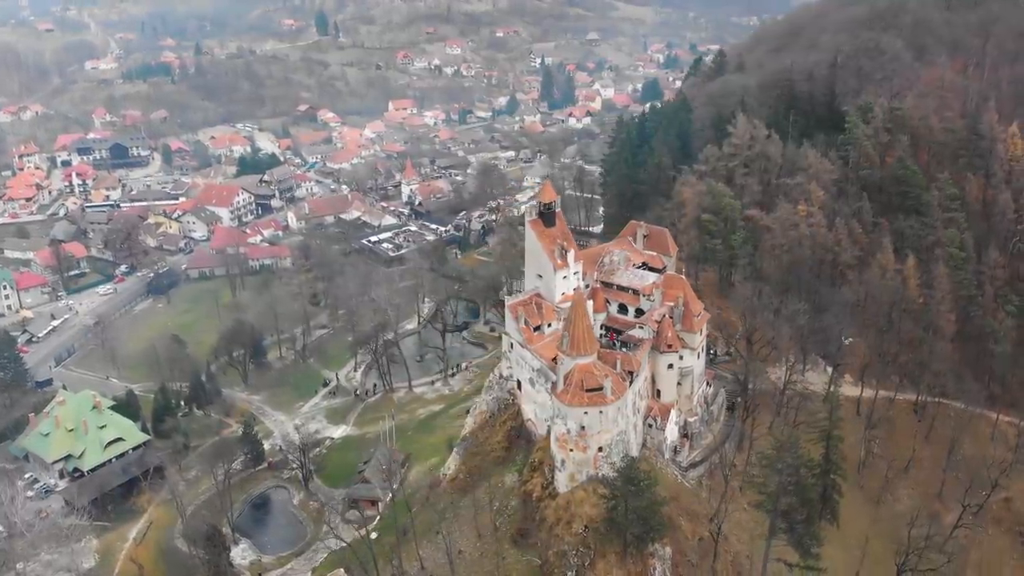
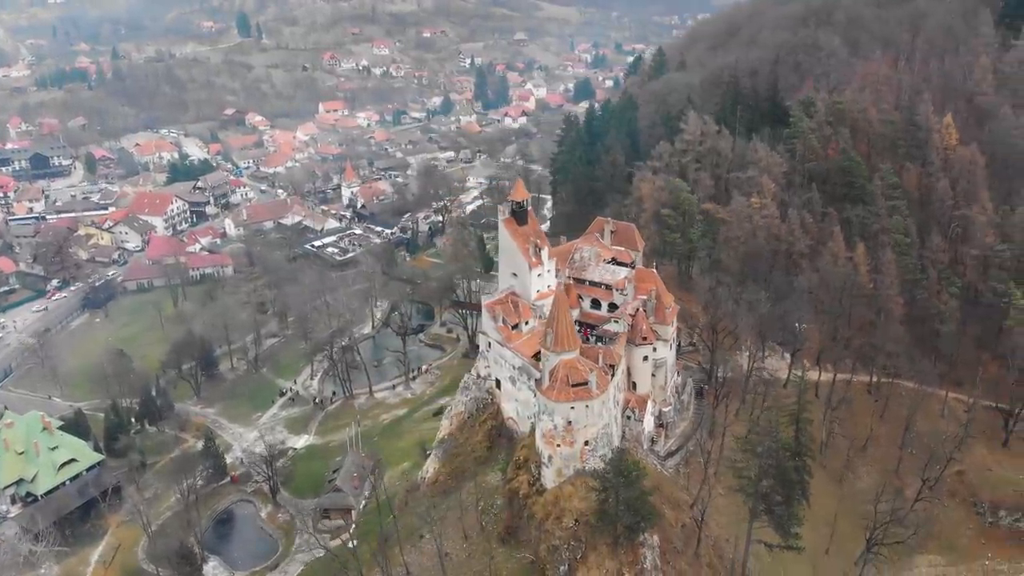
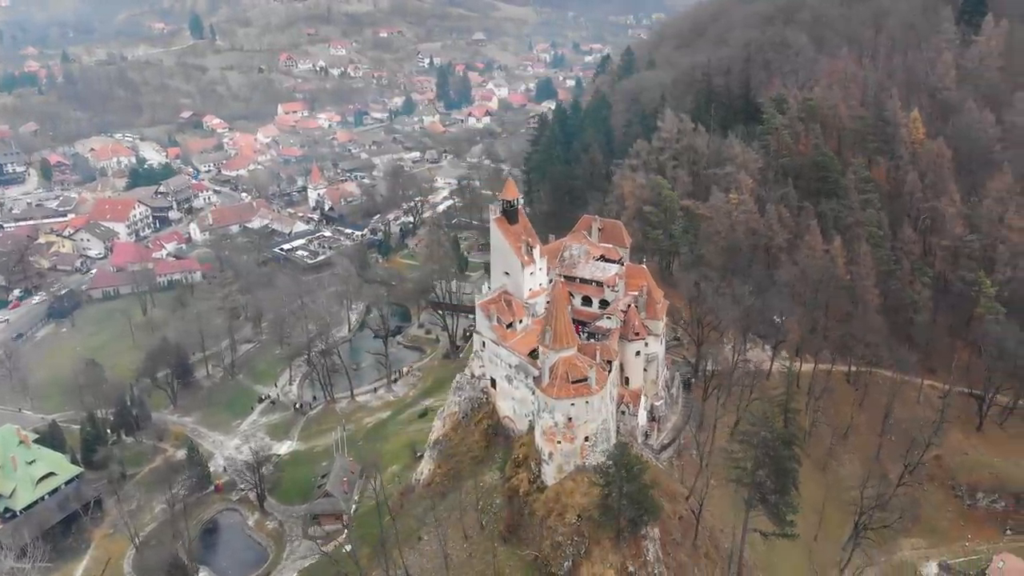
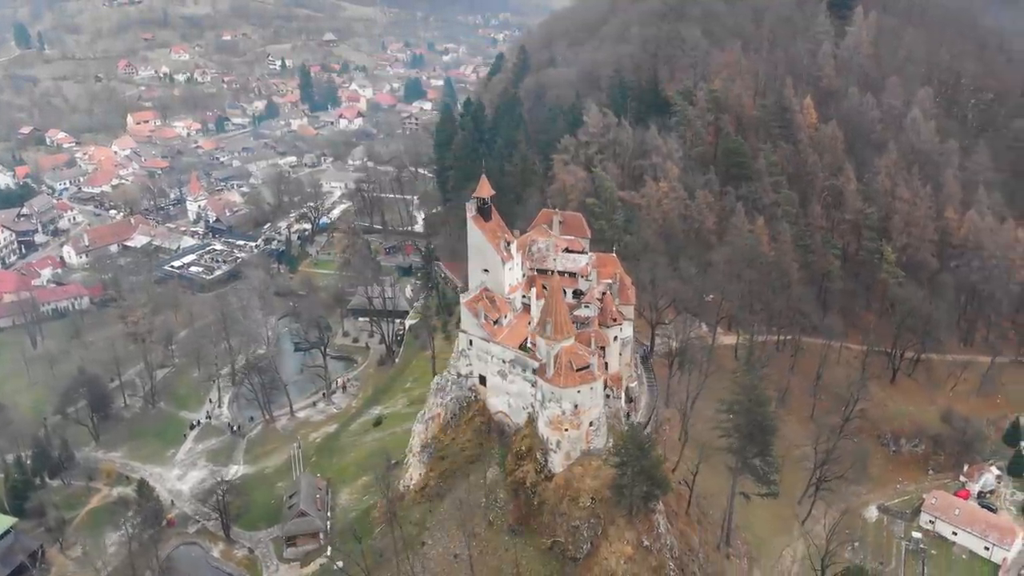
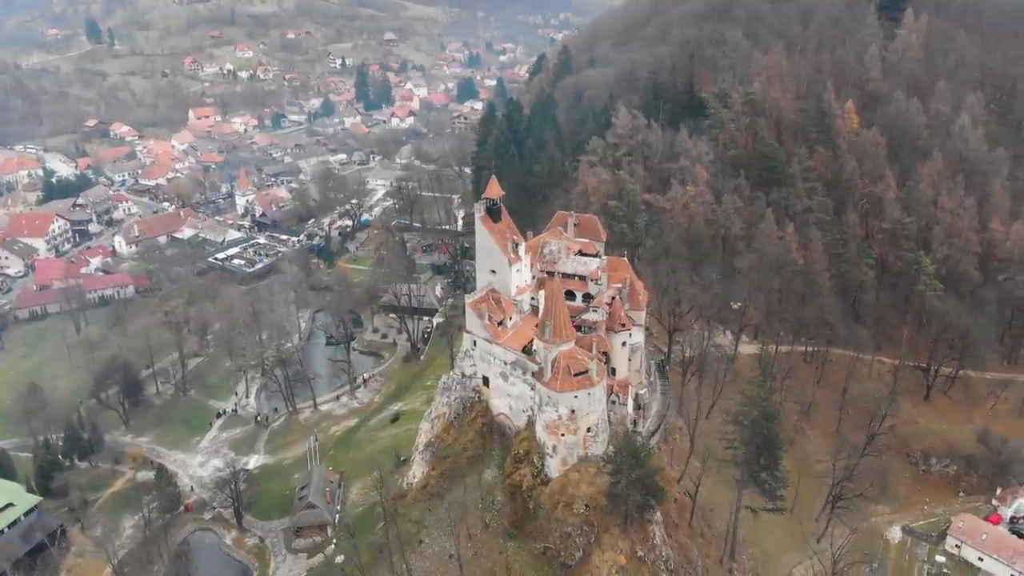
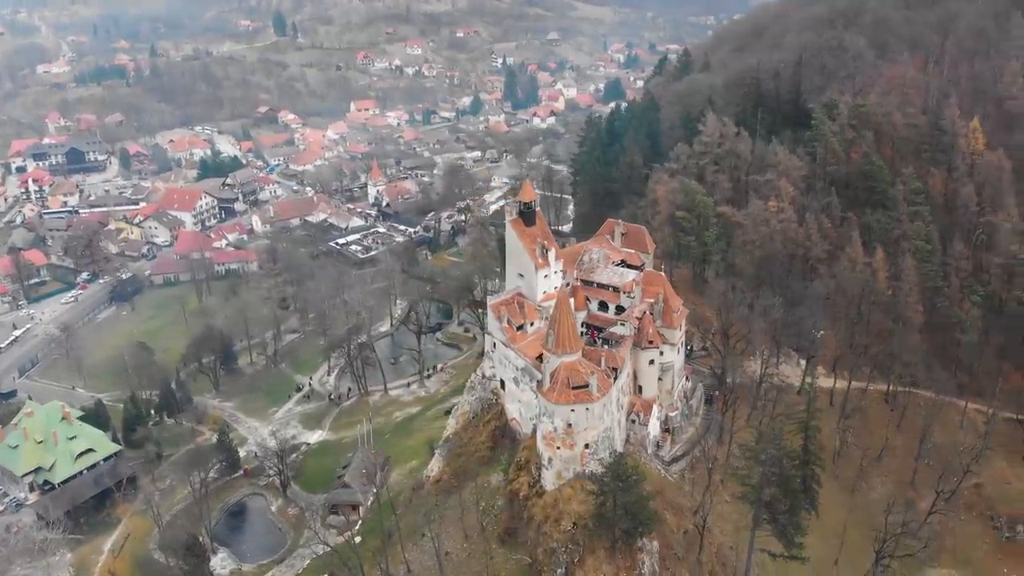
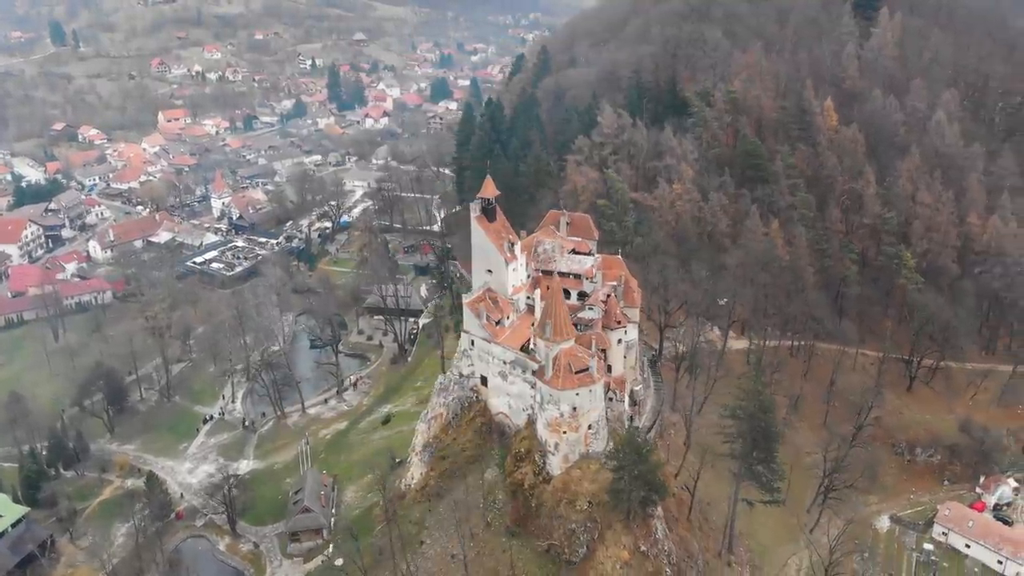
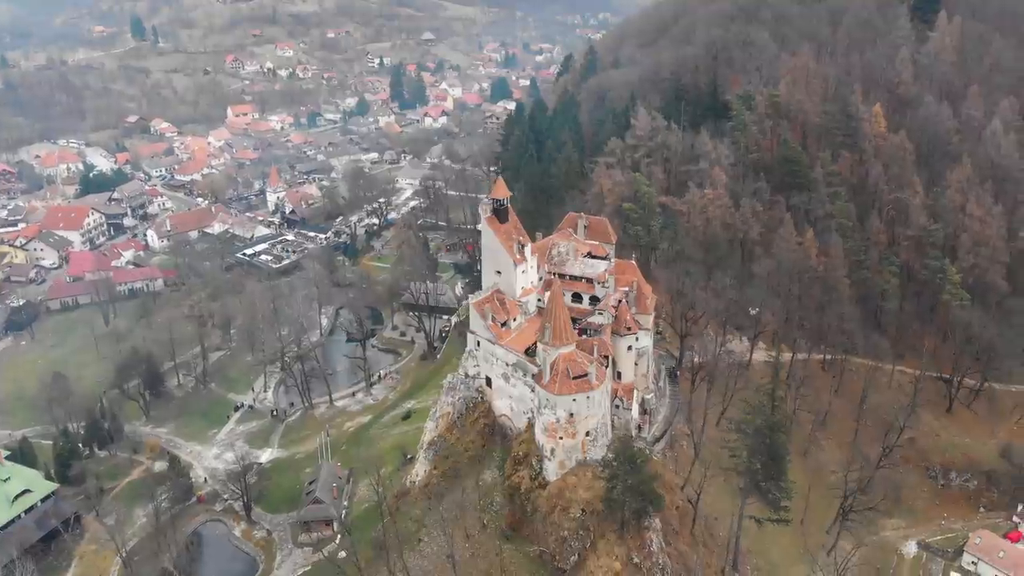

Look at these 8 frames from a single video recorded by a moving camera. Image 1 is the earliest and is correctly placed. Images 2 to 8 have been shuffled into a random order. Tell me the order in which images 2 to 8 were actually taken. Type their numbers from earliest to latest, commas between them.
6, 2, 3, 8, 5, 7, 4
